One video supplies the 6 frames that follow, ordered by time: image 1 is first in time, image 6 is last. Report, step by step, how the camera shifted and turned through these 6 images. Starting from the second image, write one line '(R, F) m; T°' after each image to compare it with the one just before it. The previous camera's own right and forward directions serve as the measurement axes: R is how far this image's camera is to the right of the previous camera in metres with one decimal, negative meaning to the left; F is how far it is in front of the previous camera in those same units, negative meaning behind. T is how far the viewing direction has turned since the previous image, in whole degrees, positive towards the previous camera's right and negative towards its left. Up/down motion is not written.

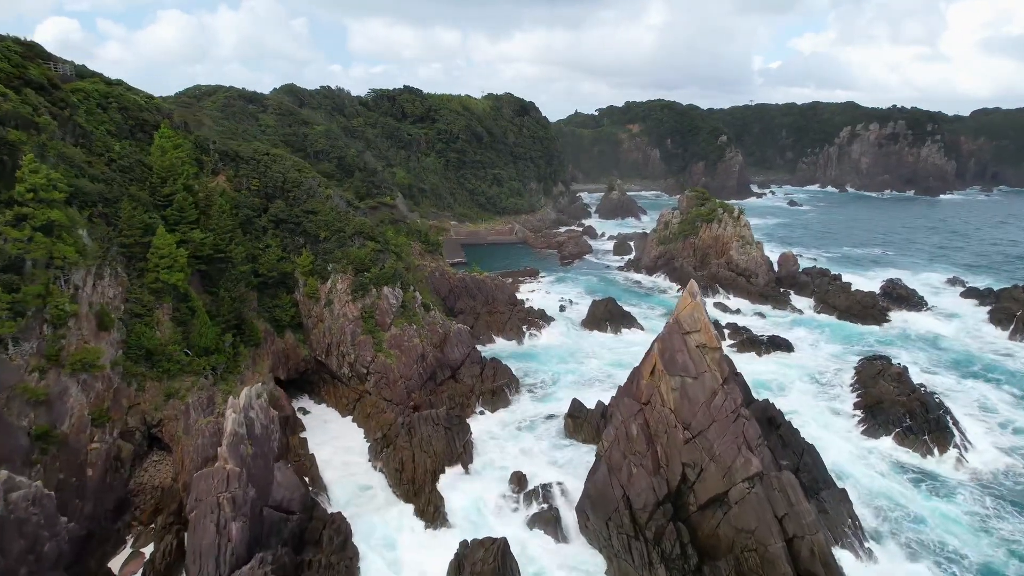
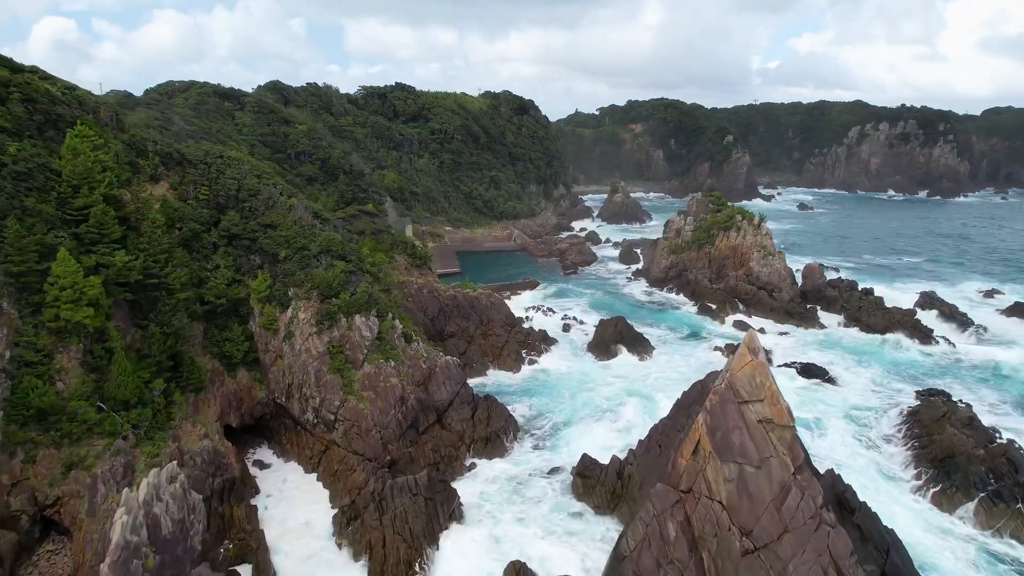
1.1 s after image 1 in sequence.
(+0.1, +3.9) m; 0°
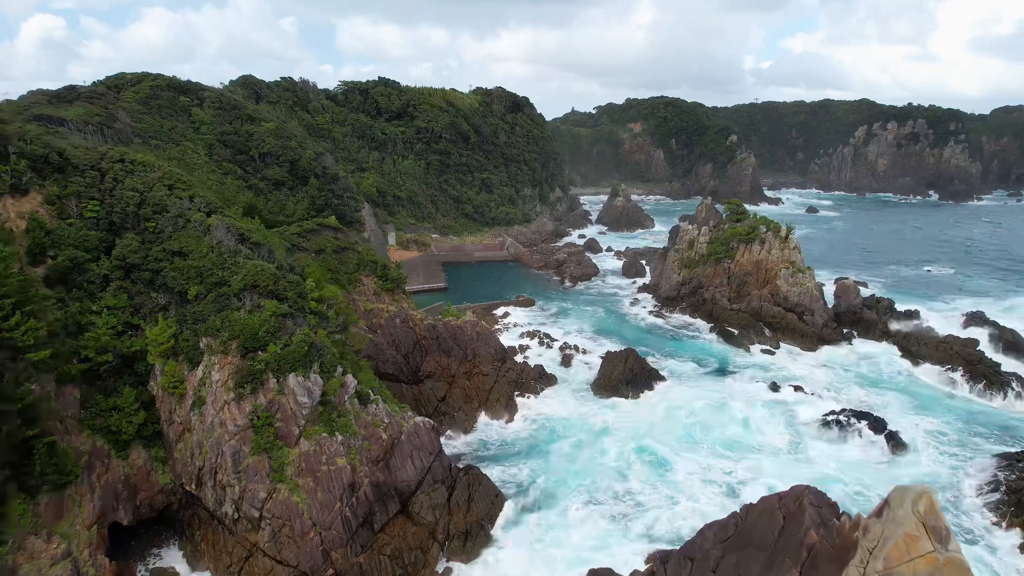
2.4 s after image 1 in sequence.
(+0.2, +5.1) m; 0°
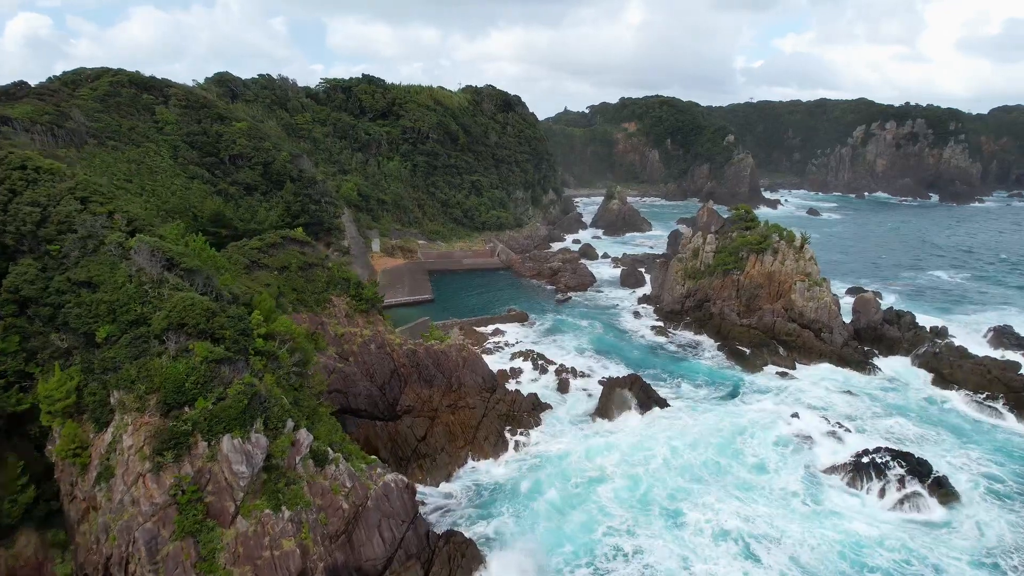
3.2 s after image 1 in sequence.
(+0.1, +2.9) m; +1°
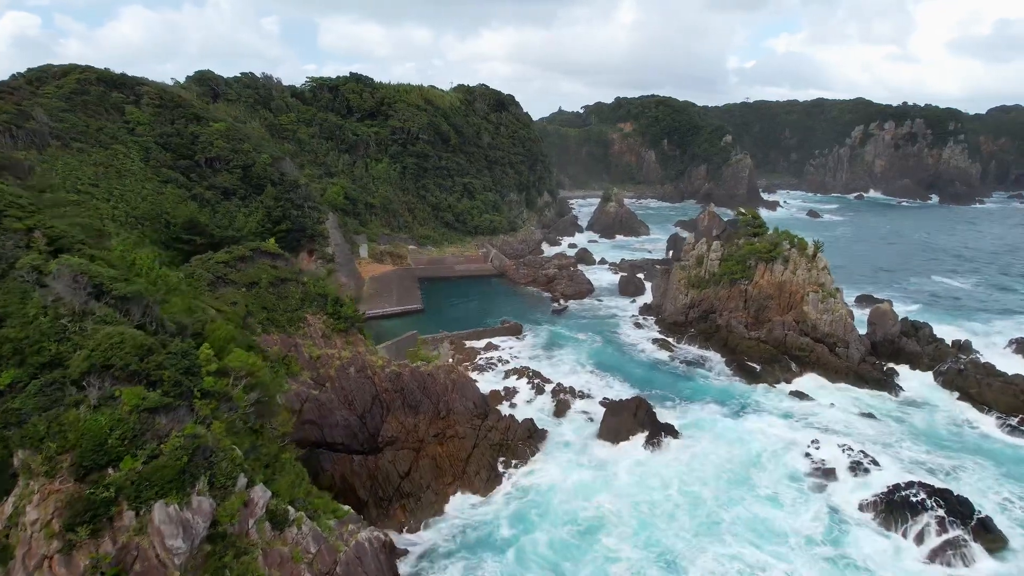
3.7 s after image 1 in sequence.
(0.0, +2.1) m; +1°
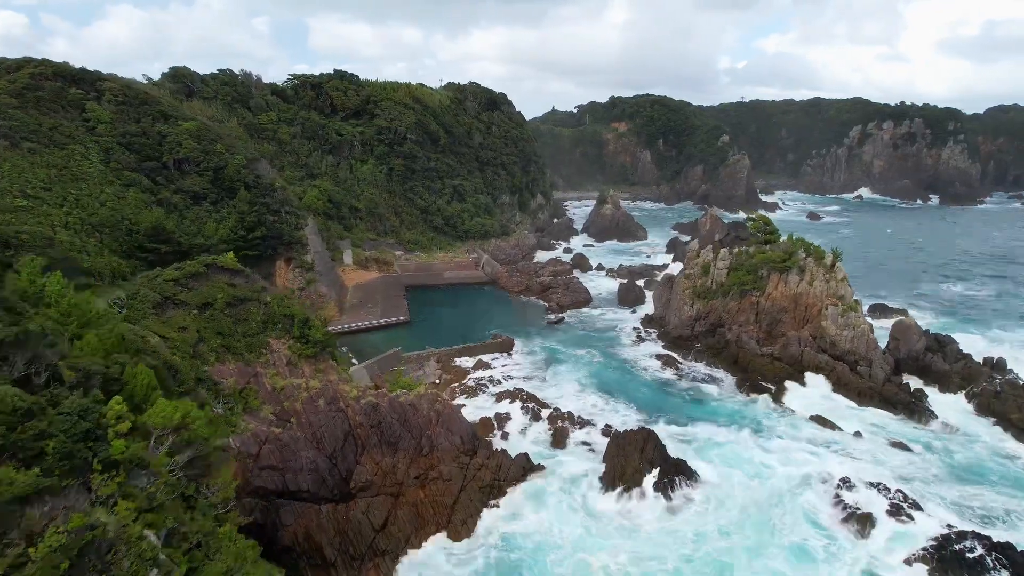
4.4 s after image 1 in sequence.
(0.0, +2.5) m; +1°
